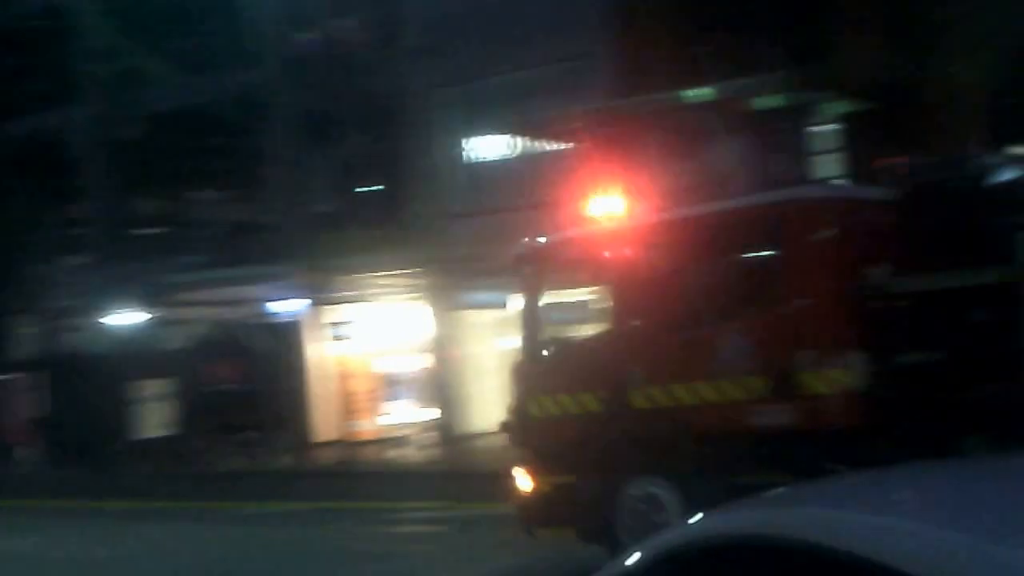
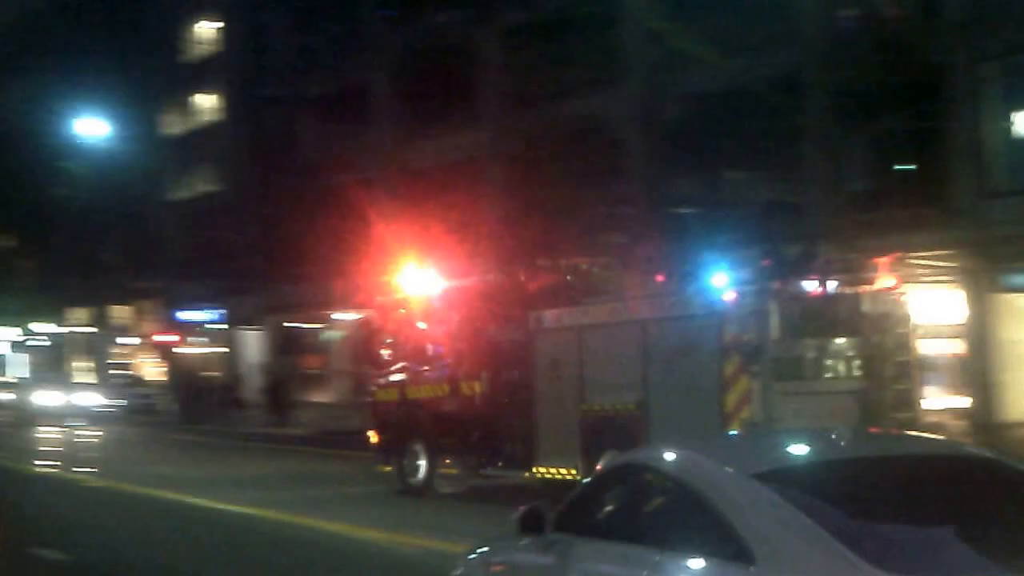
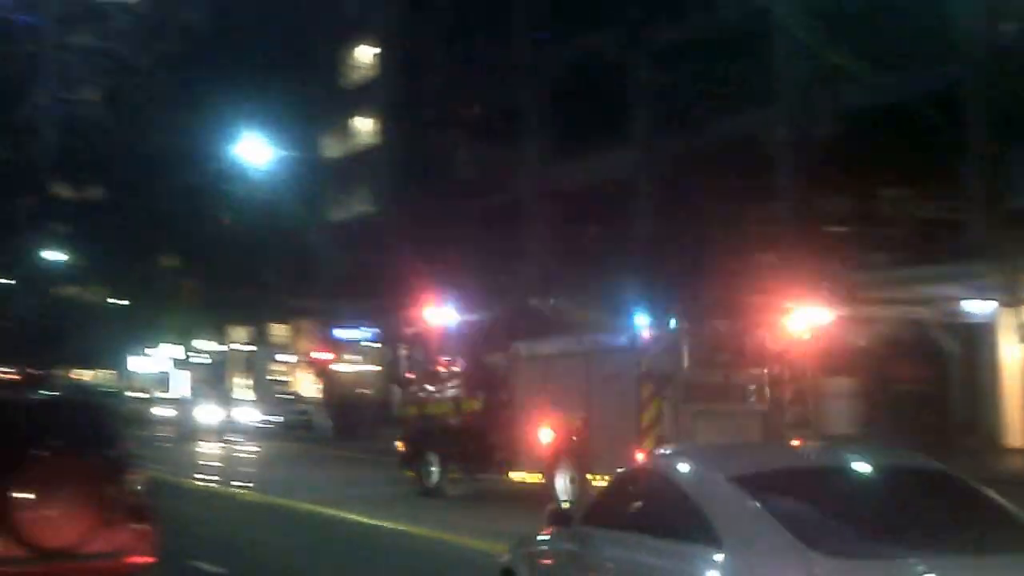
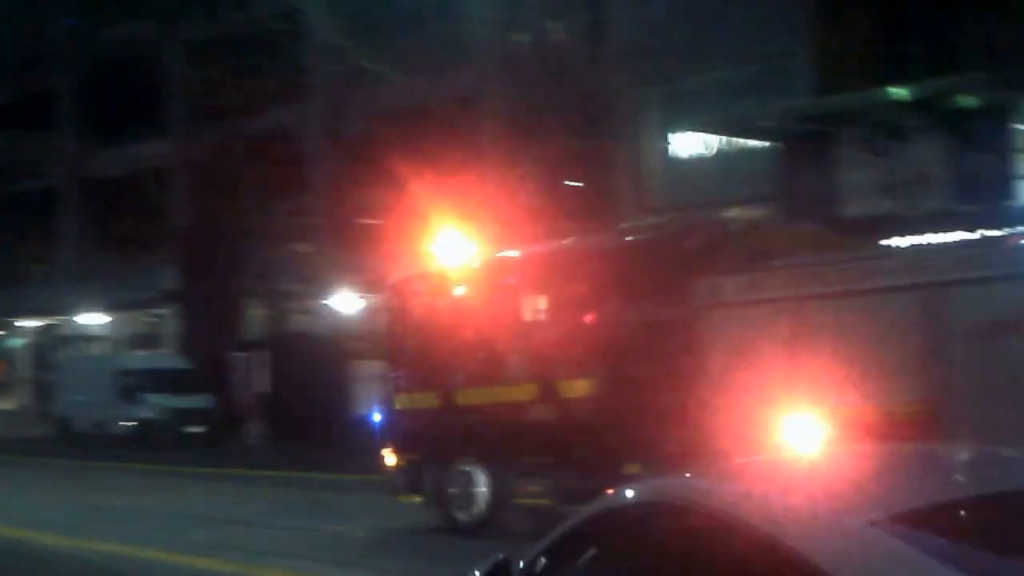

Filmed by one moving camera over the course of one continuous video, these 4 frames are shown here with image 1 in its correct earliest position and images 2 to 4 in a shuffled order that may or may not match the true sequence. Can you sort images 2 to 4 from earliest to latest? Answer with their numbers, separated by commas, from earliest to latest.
4, 2, 3
